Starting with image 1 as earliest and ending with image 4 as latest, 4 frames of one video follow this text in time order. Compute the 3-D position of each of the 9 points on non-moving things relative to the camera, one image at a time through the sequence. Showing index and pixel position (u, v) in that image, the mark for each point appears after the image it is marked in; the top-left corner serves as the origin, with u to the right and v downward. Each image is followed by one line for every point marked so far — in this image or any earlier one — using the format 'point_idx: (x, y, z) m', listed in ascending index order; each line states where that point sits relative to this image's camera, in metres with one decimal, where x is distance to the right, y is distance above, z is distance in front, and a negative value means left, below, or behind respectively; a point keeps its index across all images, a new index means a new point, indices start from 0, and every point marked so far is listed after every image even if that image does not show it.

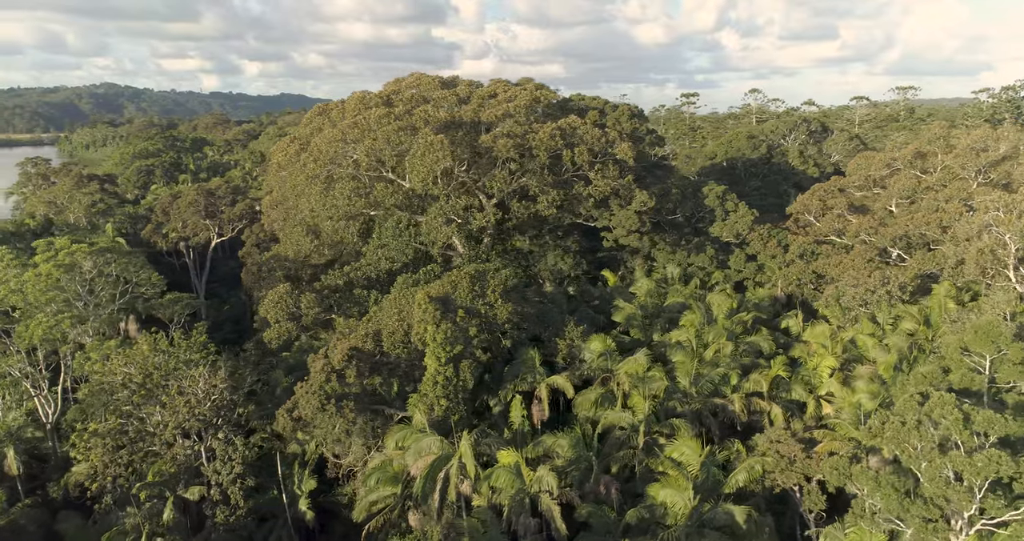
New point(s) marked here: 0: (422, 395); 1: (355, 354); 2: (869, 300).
0: (-2.0, -2.8, +14.3) m
1: (-3.8, -2.0, +14.9) m
2: (+10.6, -0.9, +18.9) m
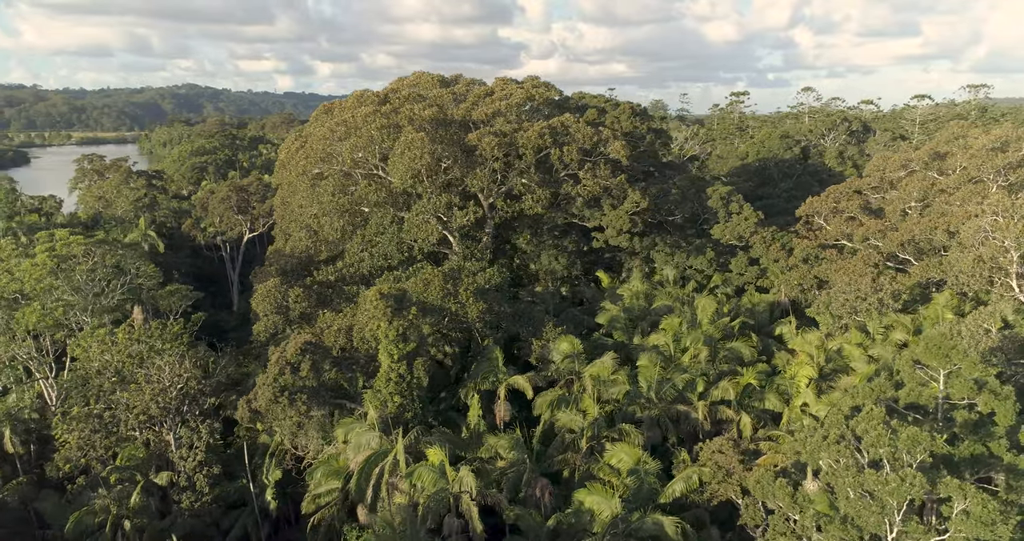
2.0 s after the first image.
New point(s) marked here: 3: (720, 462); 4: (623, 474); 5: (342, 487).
0: (-3.1, -2.8, +14.4) m
1: (-4.8, -1.8, +15.1) m
2: (+9.9, -1.1, +17.9) m
3: (+3.8, -3.5, +11.6) m
4: (+2.1, -3.9, +12.2) m
5: (-3.6, -4.6, +13.3) m
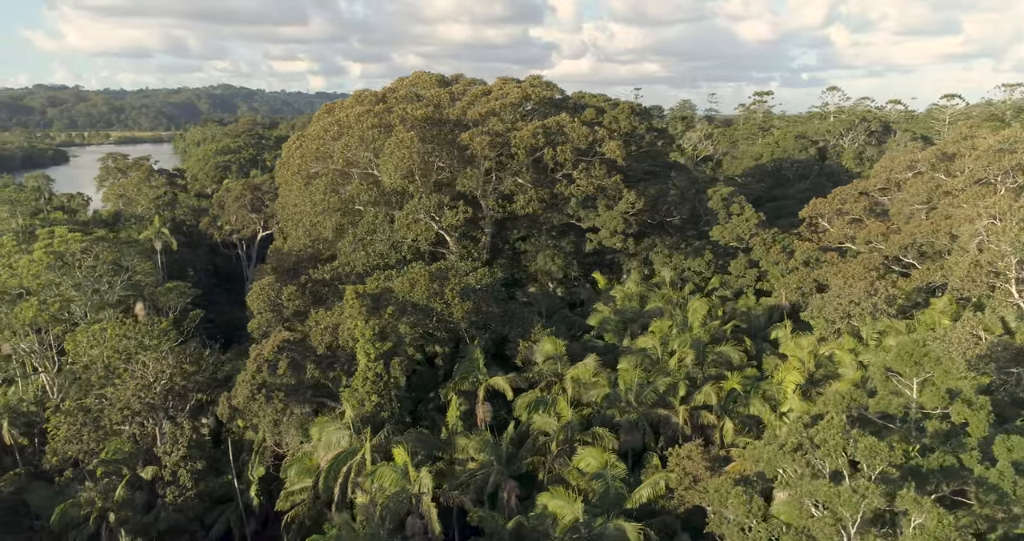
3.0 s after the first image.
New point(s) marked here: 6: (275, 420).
0: (-3.7, -2.7, +14.5) m
1: (-5.3, -1.8, +15.2) m
2: (+9.5, -1.2, +17.5) m
3: (+3.2, -3.6, +11.4) m
4: (+1.5, -4.0, +12.0) m
5: (-4.2, -4.5, +13.3) m
6: (-5.4, -3.4, +14.4) m
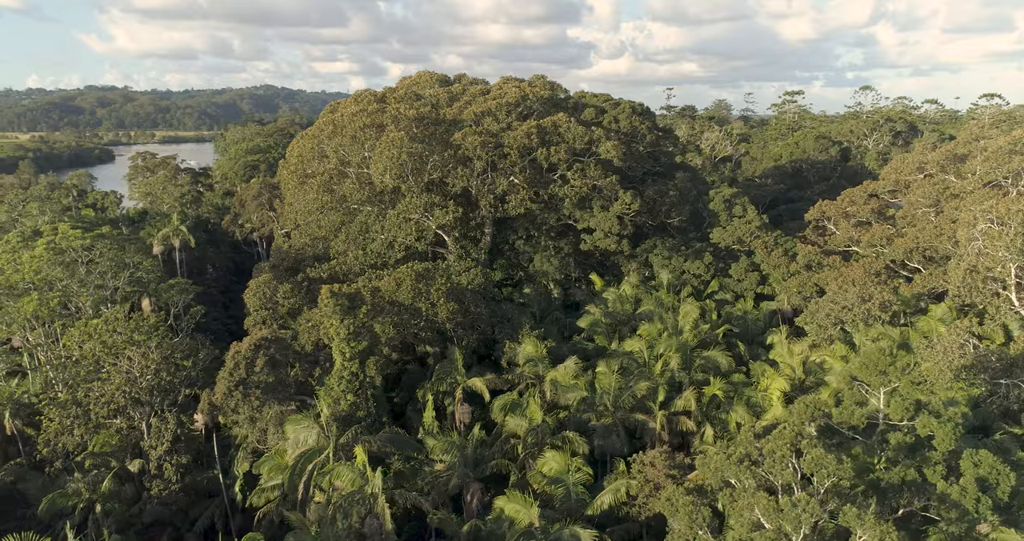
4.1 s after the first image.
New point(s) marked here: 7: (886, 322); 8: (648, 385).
0: (-4.2, -2.7, +14.5) m
1: (-5.8, -1.8, +15.4) m
2: (+9.0, -1.3, +17.0) m
3: (+2.4, -3.6, +11.1) m
4: (+0.8, -4.0, +11.9) m
5: (-4.8, -4.5, +13.4) m
6: (-5.9, -3.4, +14.5) m
7: (+10.1, -1.4, +16.9) m
8: (+3.3, -2.7, +15.0) m
